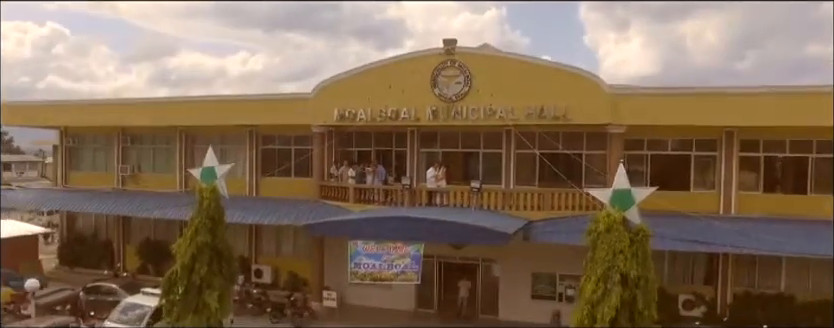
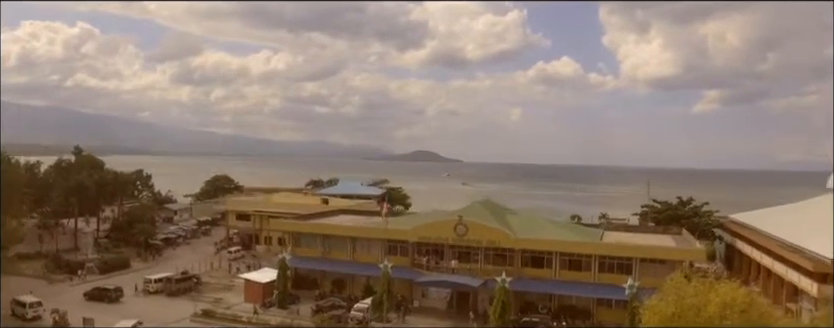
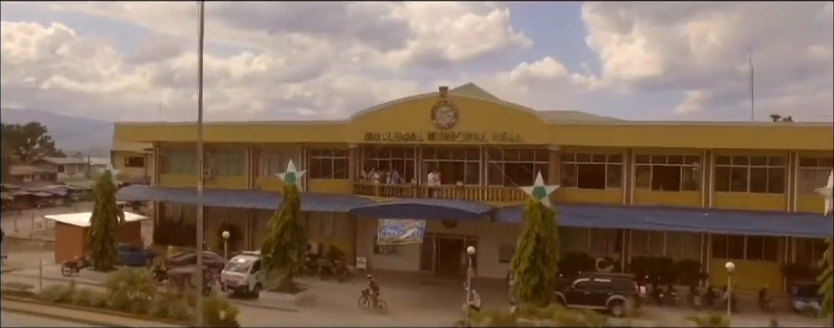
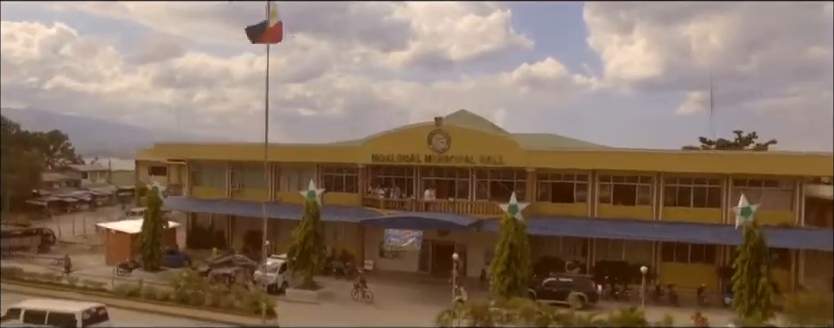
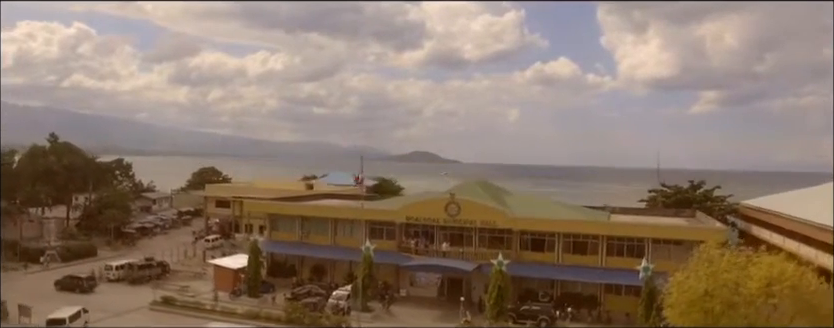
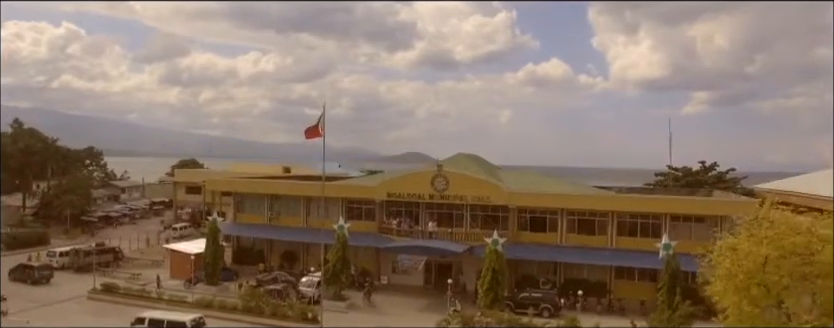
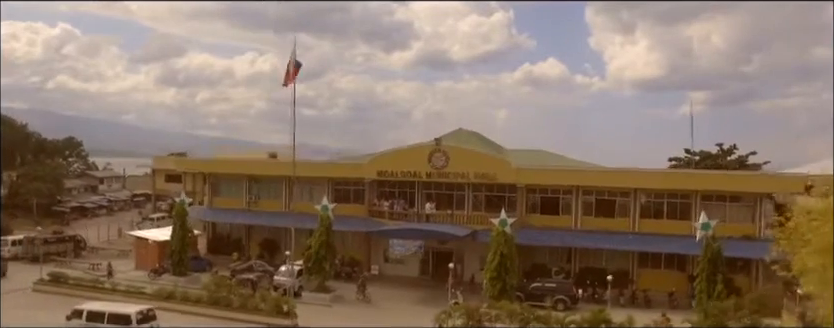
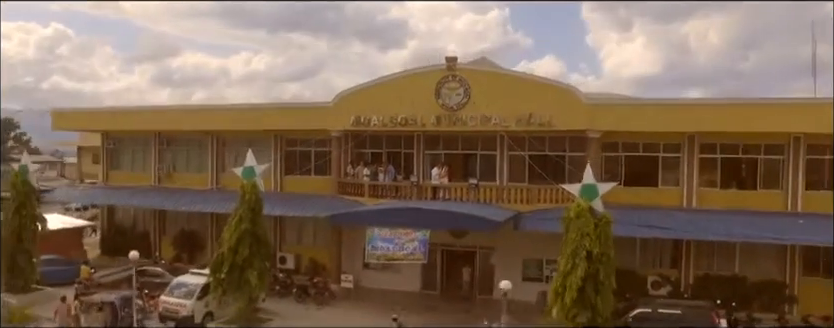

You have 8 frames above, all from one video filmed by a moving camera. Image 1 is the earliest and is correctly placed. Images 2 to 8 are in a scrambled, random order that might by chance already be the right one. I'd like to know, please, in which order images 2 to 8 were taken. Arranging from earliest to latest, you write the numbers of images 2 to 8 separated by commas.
8, 3, 4, 7, 6, 5, 2
